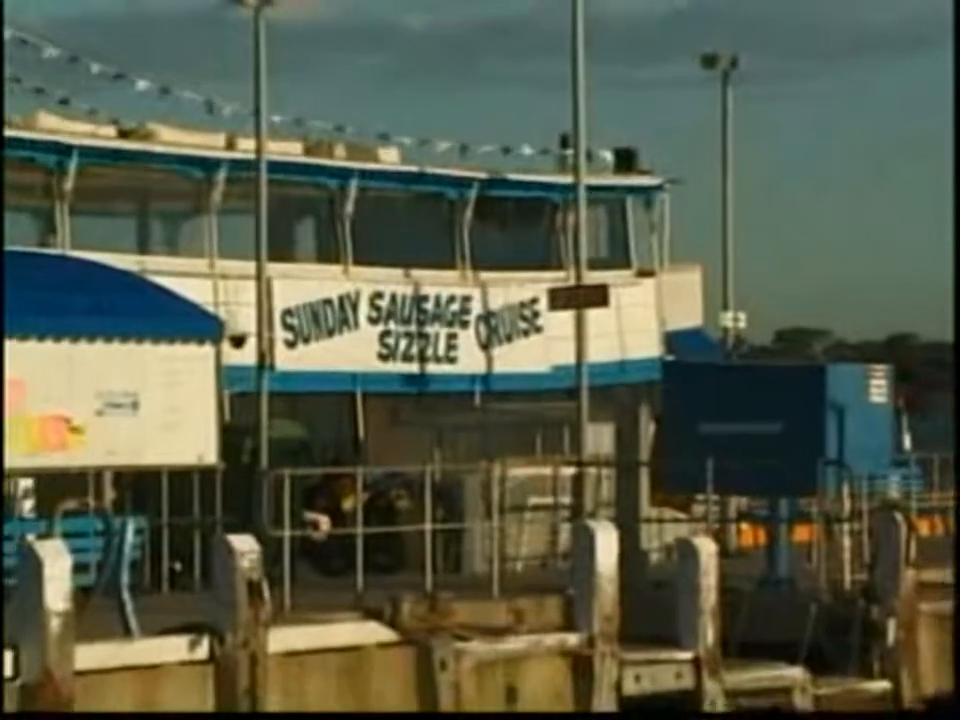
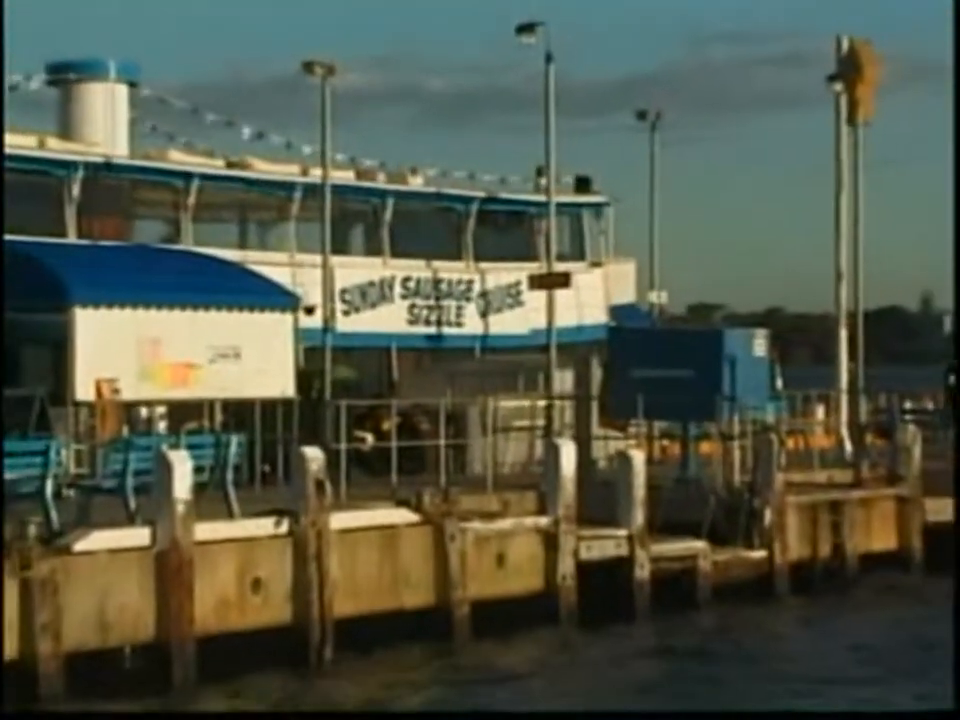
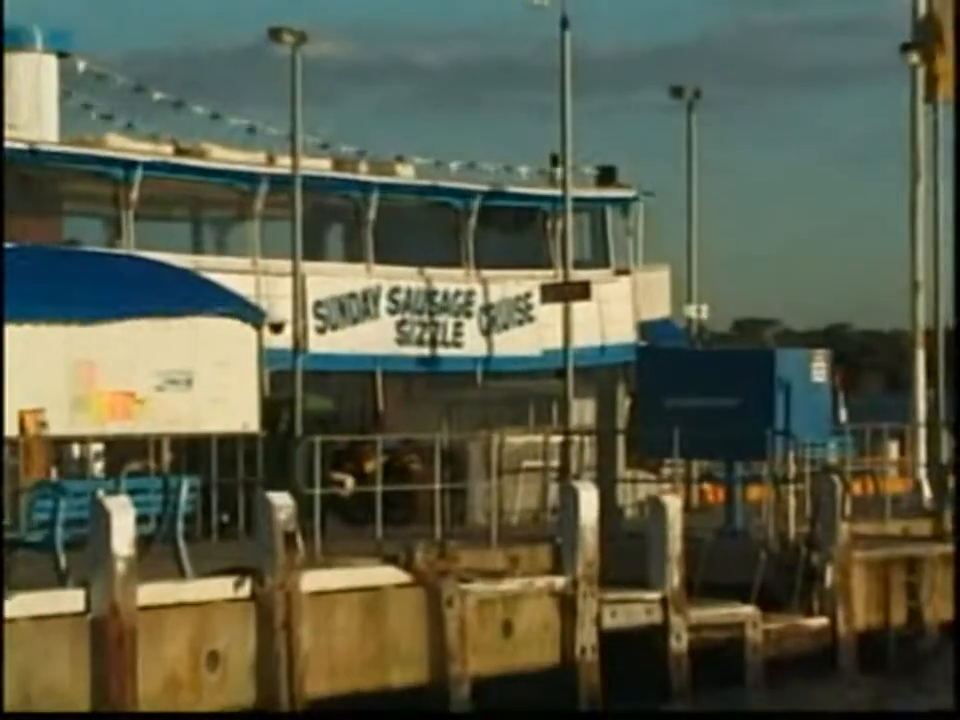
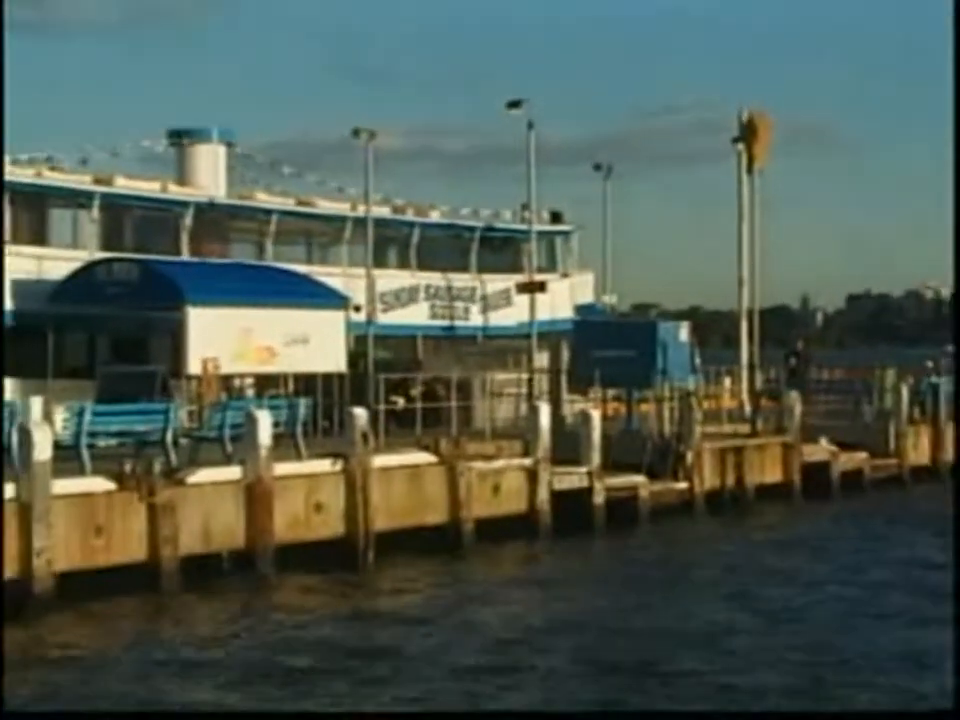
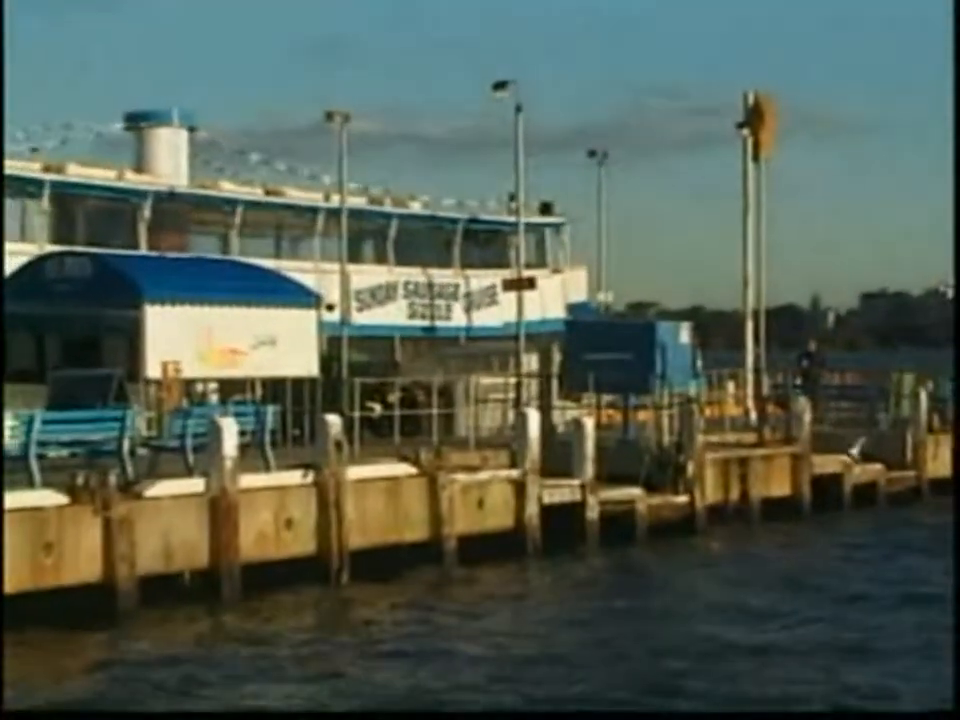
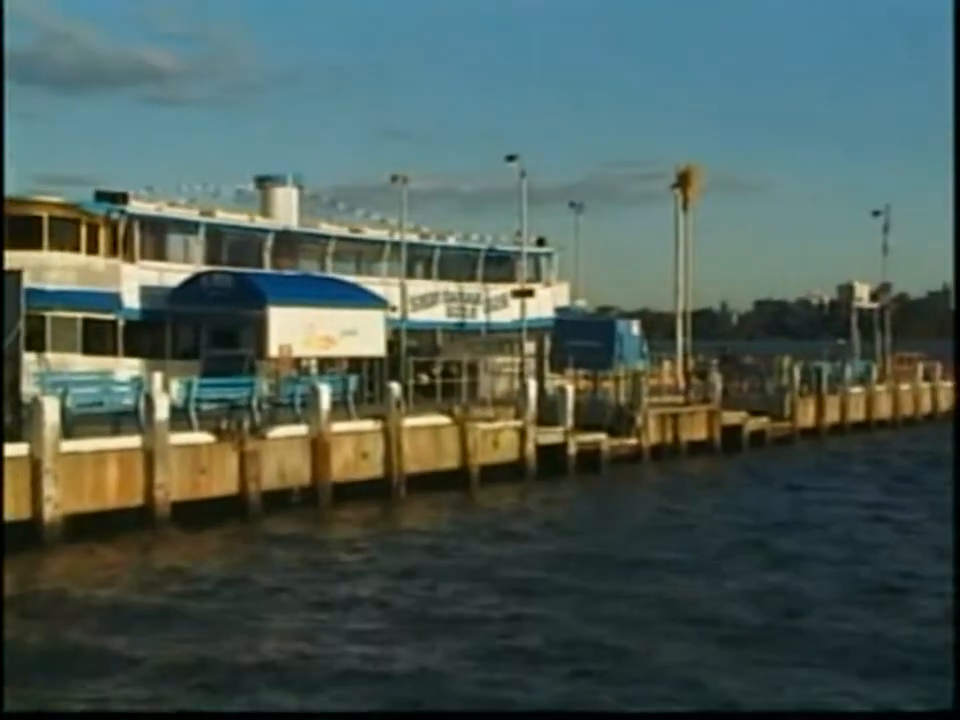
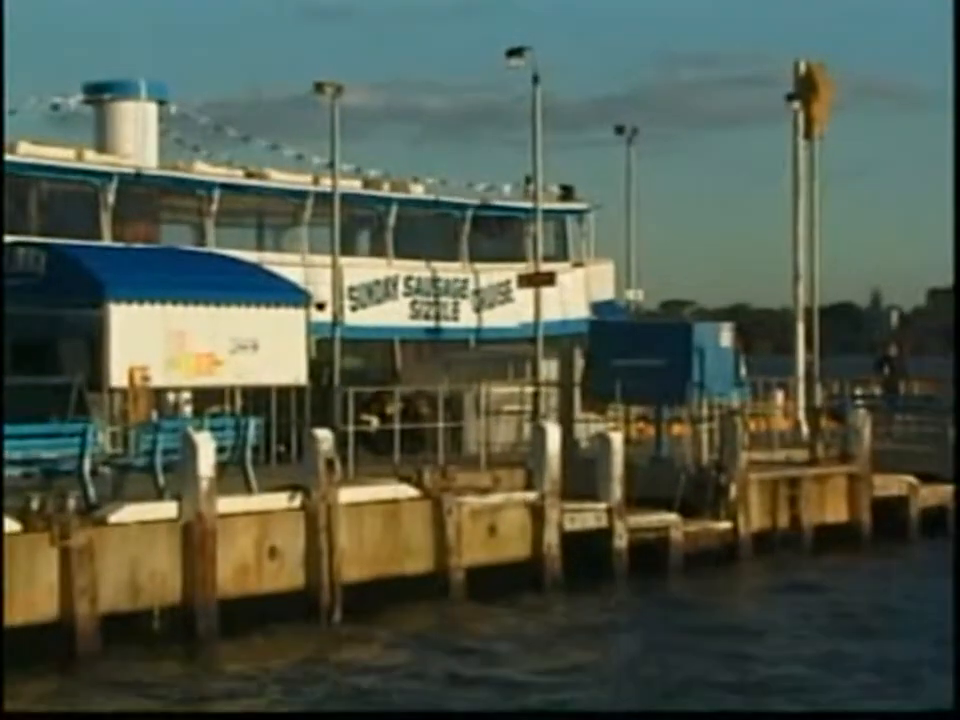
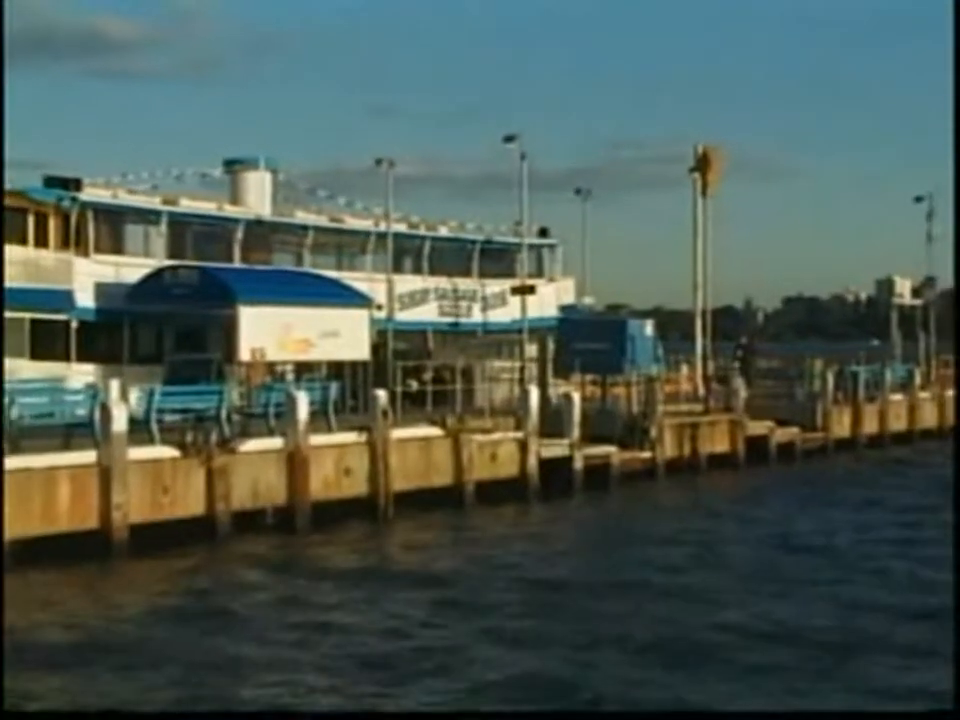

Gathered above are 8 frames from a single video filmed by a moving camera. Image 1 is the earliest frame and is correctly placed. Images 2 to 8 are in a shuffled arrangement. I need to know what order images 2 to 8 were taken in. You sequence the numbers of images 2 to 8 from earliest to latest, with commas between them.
3, 2, 7, 5, 4, 8, 6
